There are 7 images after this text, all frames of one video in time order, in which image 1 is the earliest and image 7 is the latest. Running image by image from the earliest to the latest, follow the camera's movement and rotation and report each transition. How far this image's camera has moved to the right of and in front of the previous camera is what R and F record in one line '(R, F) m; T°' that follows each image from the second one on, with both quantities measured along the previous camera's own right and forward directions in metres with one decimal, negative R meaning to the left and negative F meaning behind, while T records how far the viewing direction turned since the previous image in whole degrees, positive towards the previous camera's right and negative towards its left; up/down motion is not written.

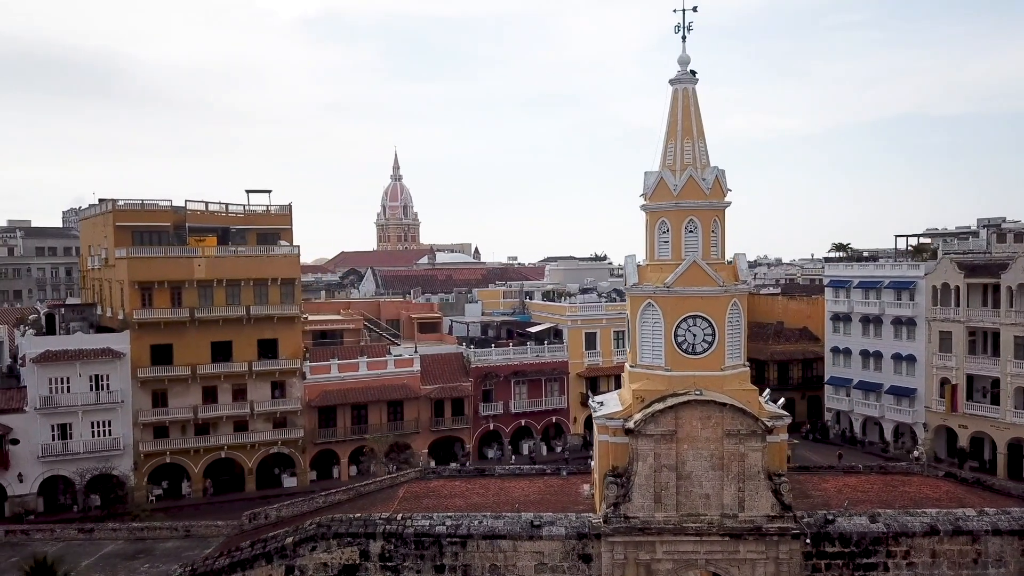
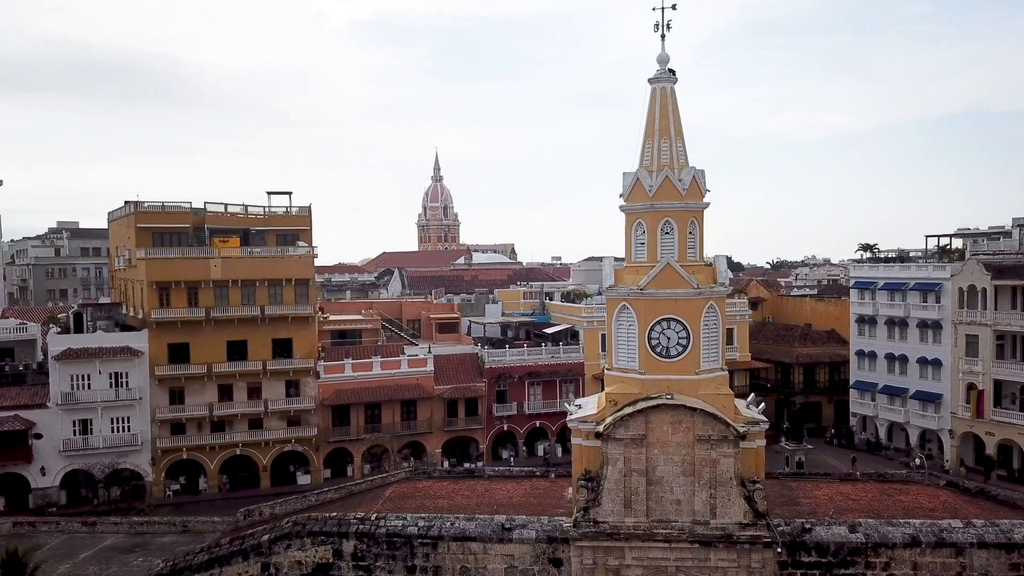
(+1.8, +0.1) m; -4°
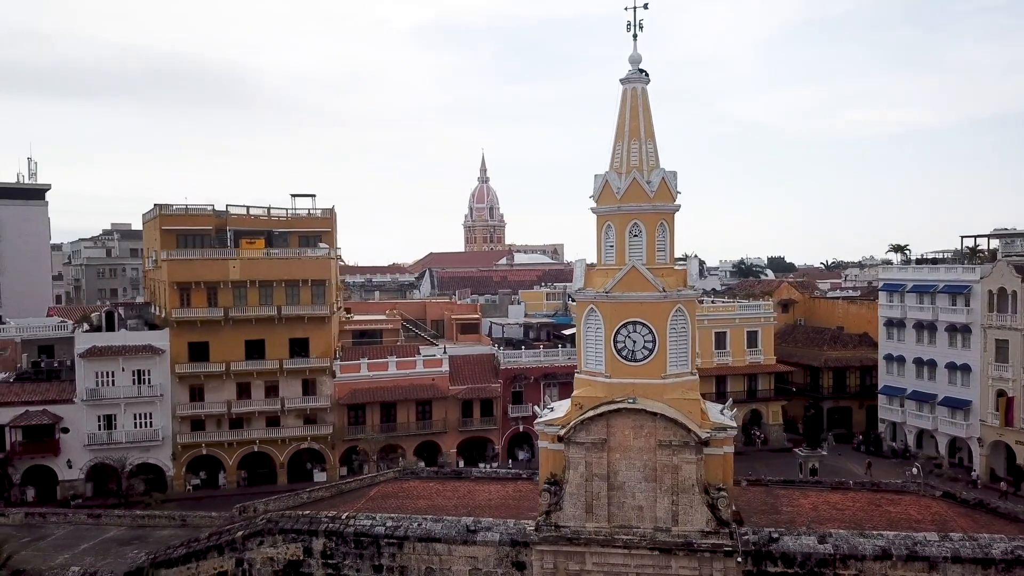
(+2.1, +0.1) m; -4°
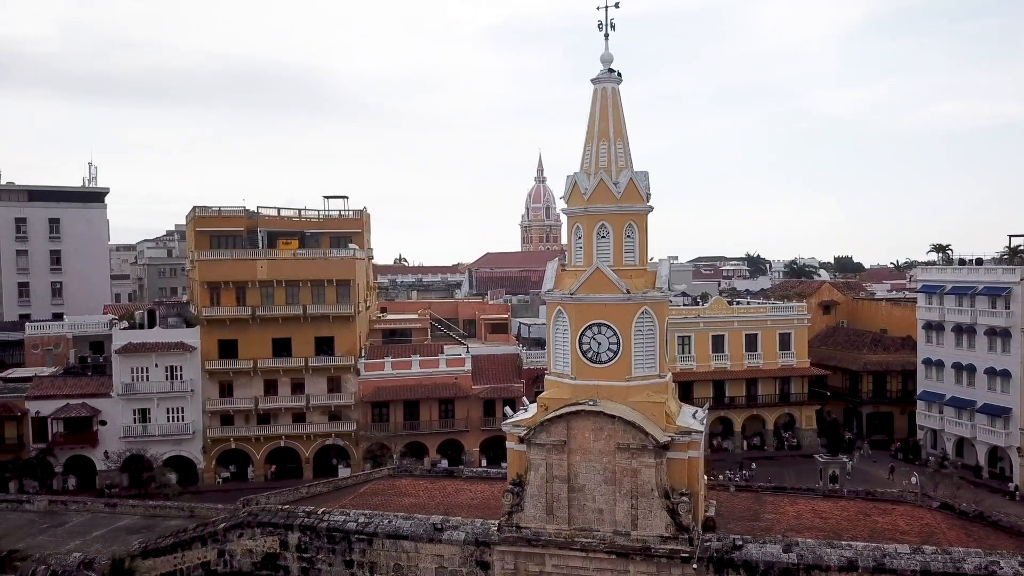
(+2.4, 0.0) m; -5°
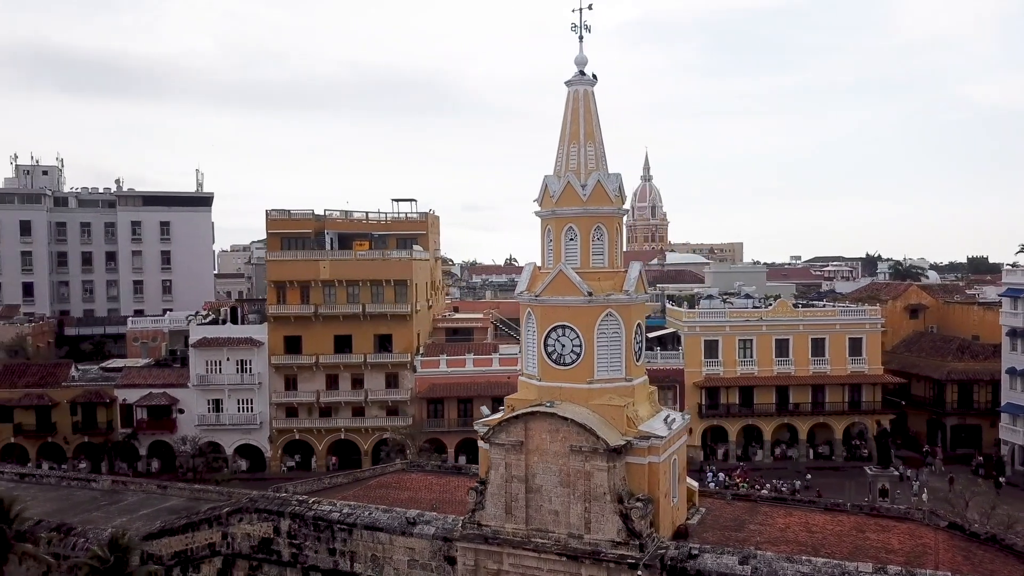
(+3.7, 0.0) m; -9°
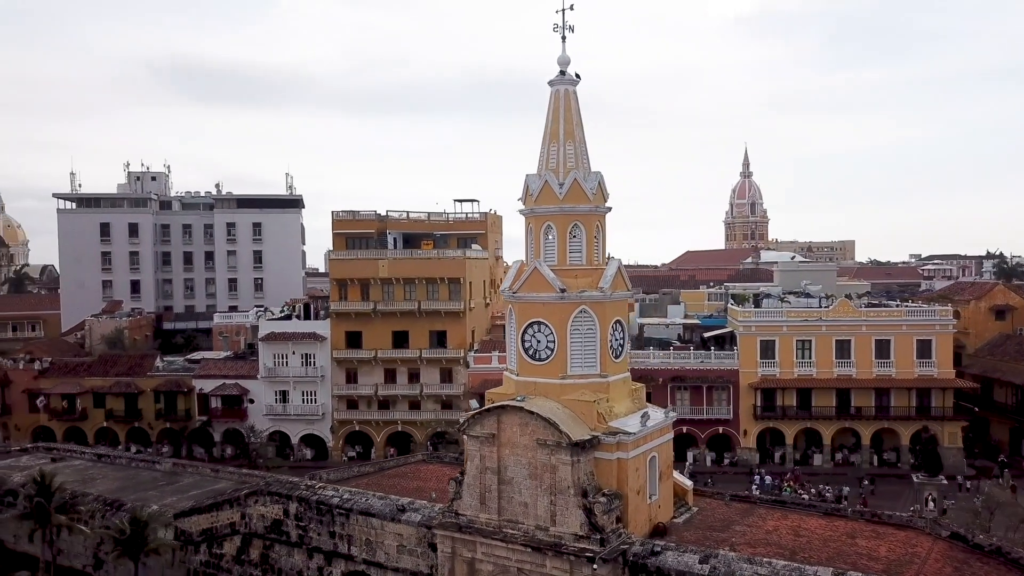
(+3.1, -0.2) m; -8°
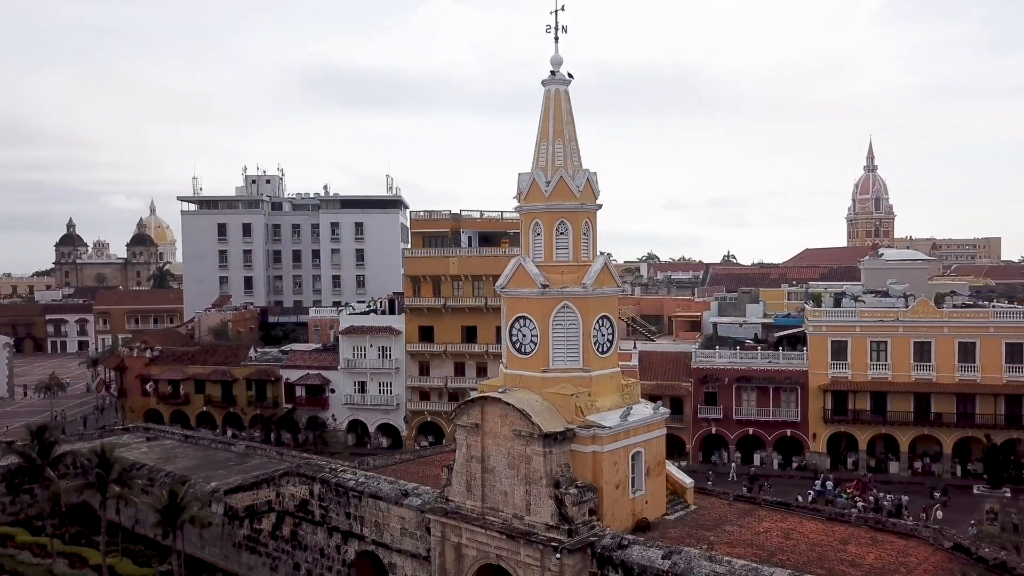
(+3.4, -0.3) m; -9°
